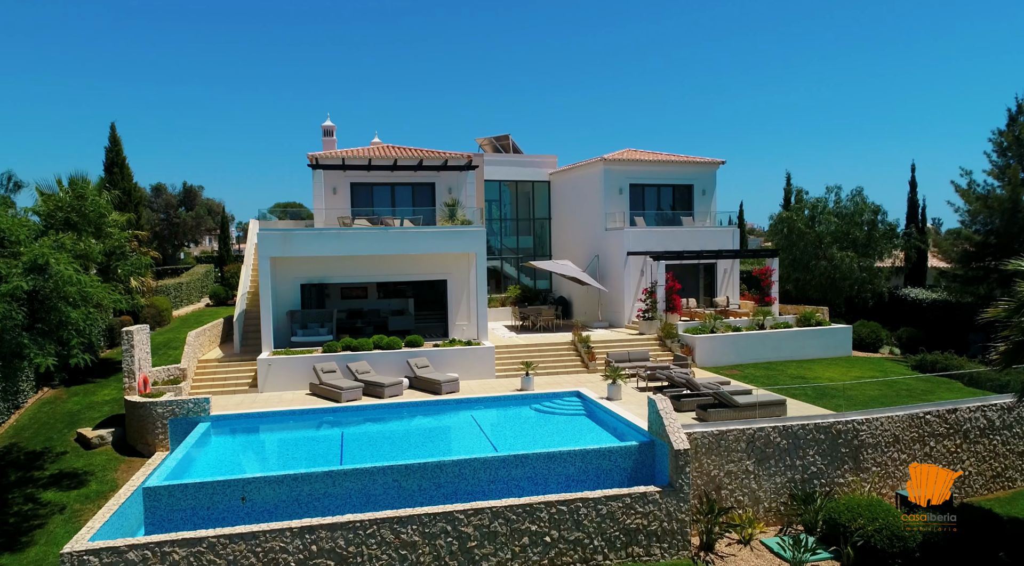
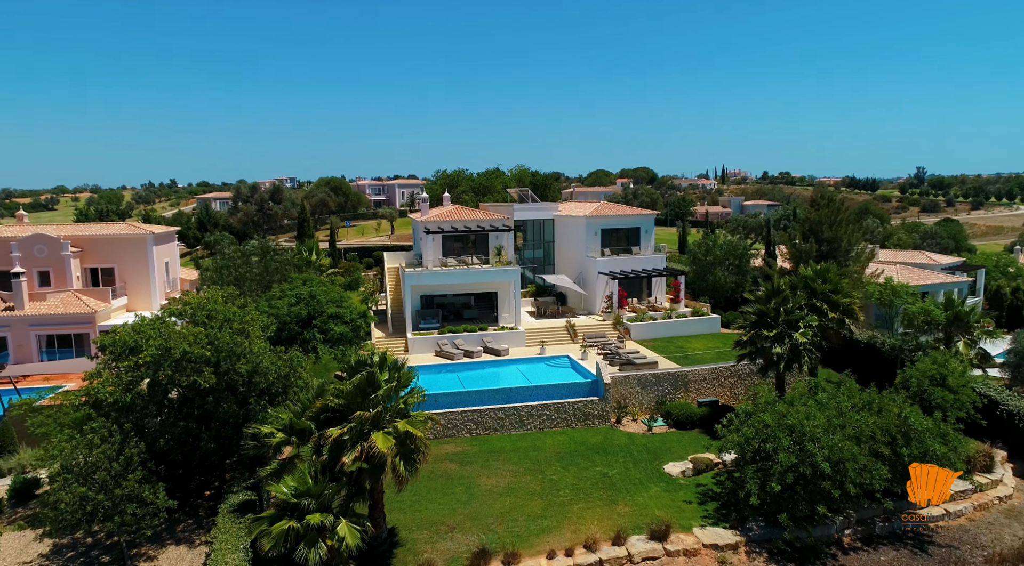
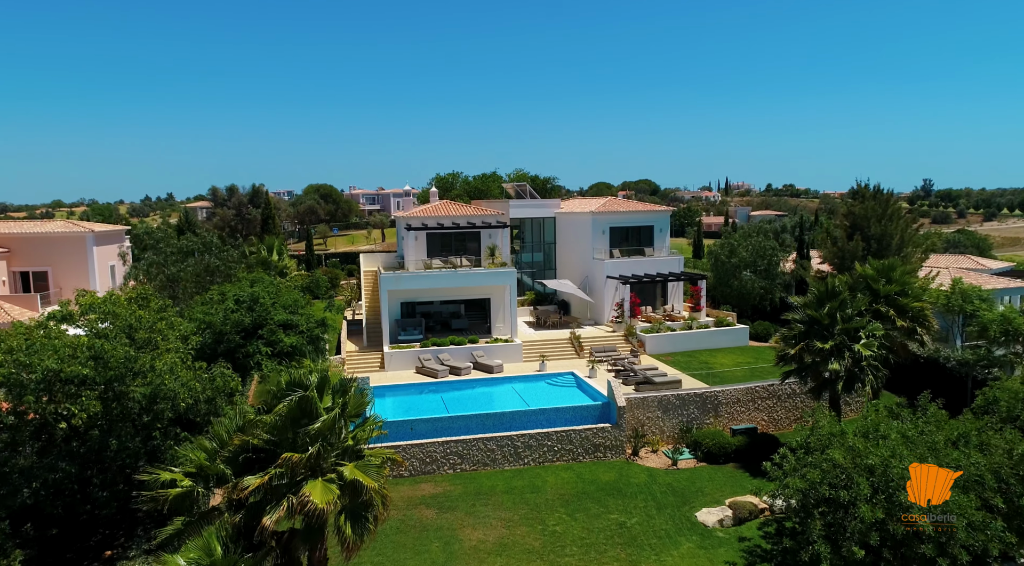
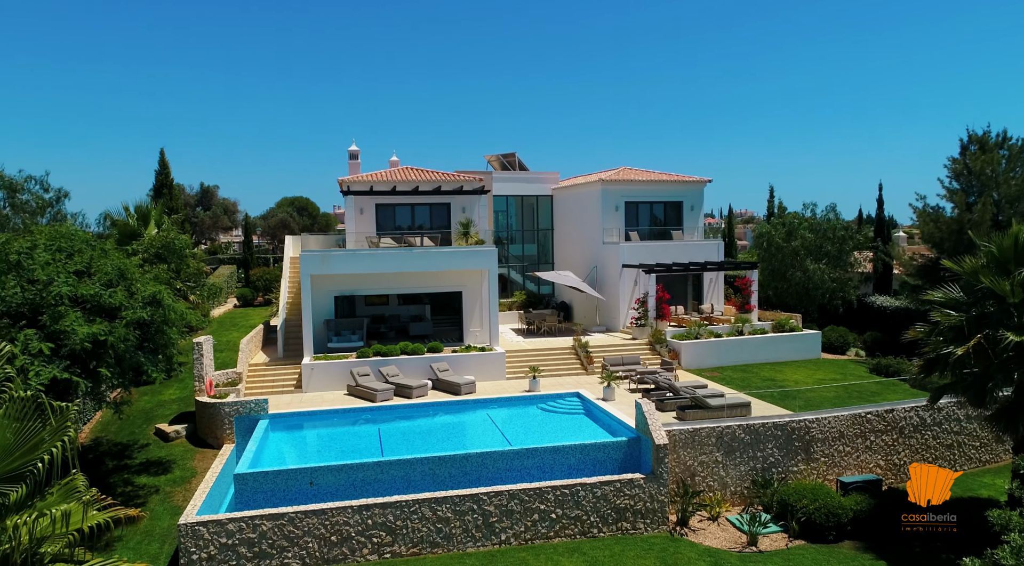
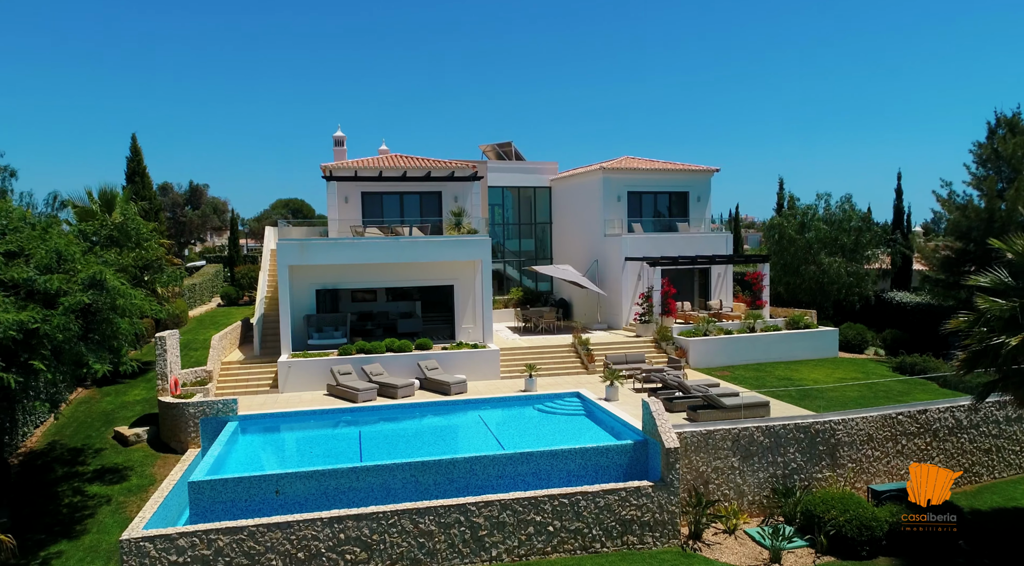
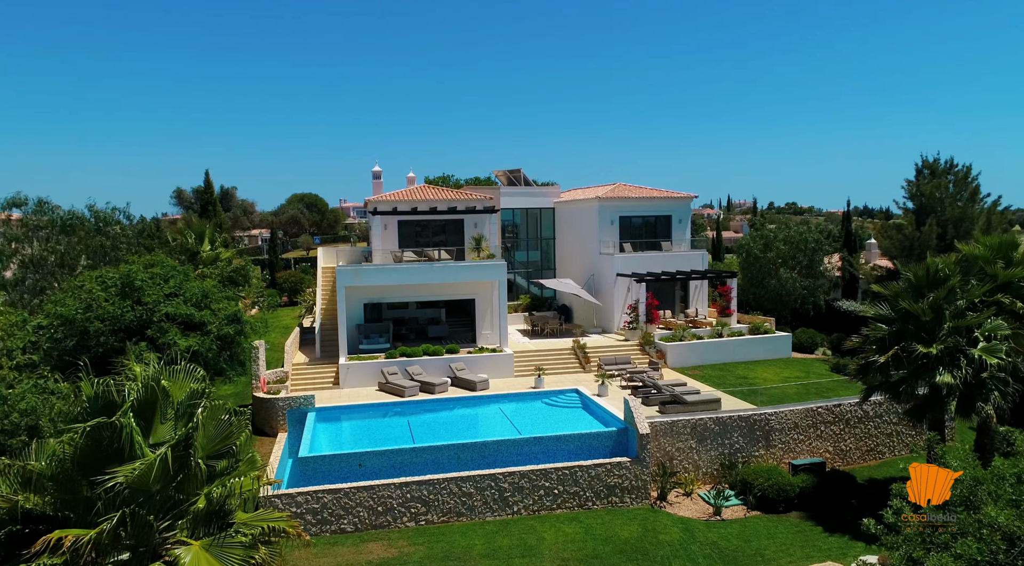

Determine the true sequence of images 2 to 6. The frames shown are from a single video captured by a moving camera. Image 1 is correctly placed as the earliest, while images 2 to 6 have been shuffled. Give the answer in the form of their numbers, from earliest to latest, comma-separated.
5, 4, 6, 3, 2
